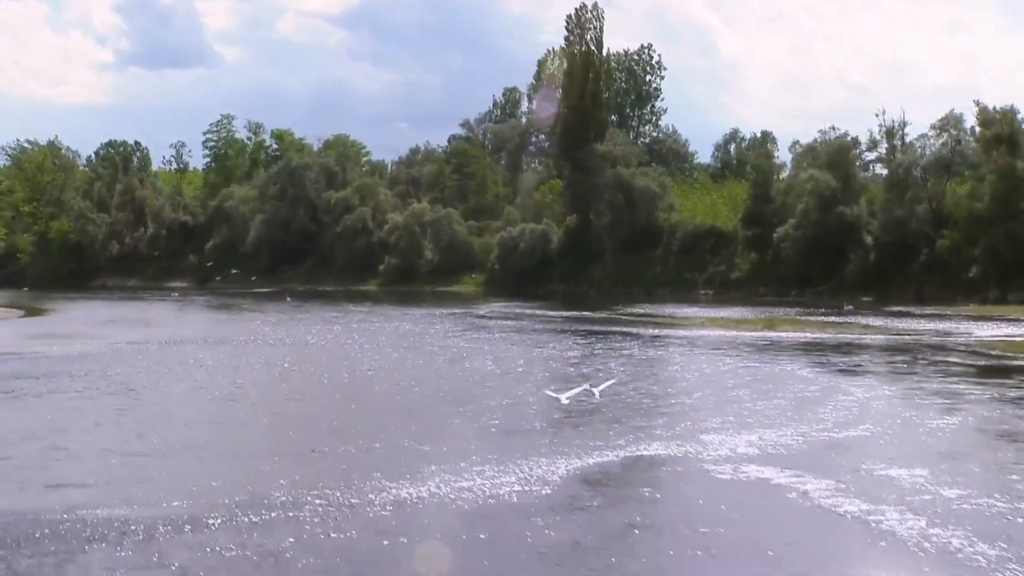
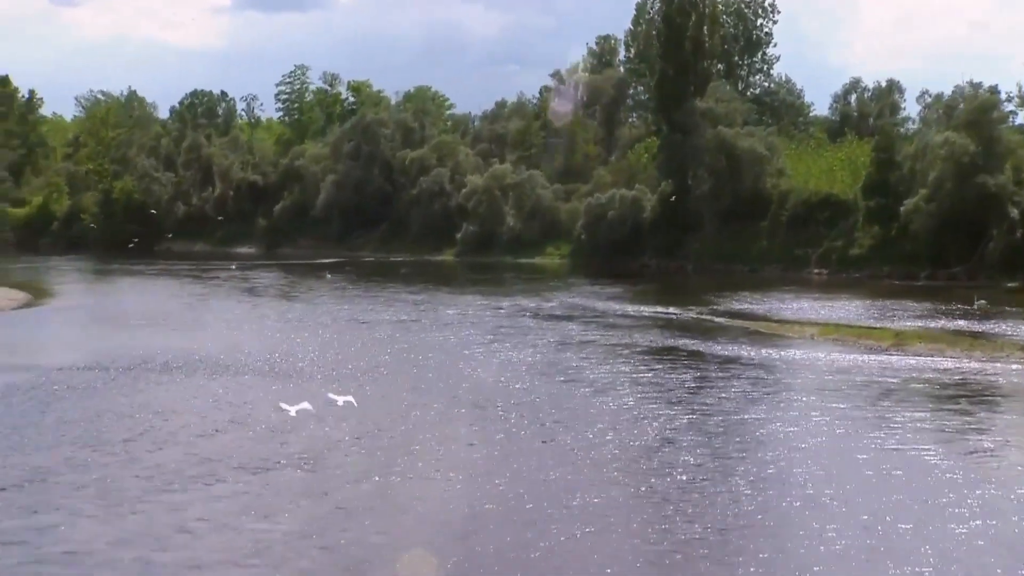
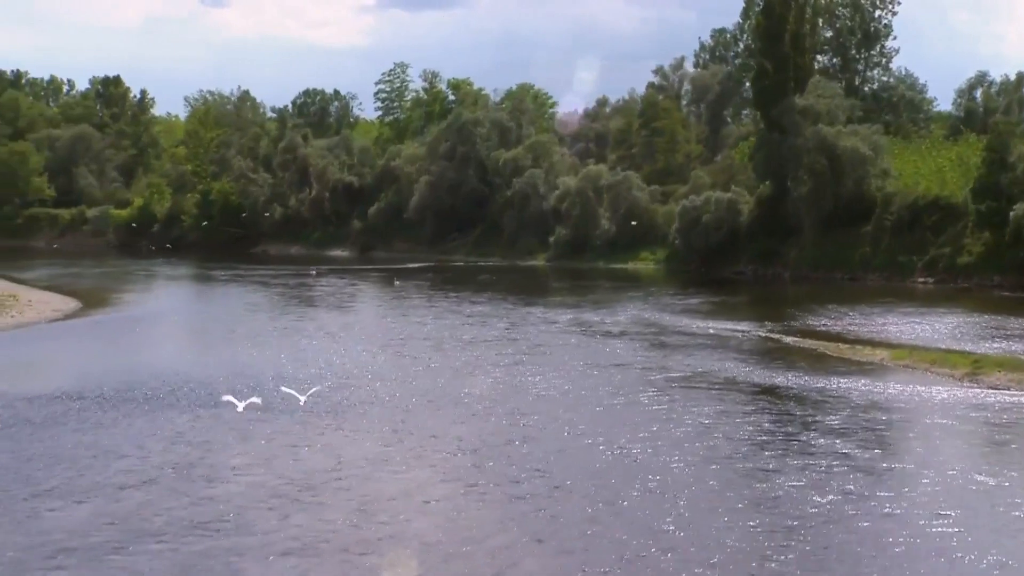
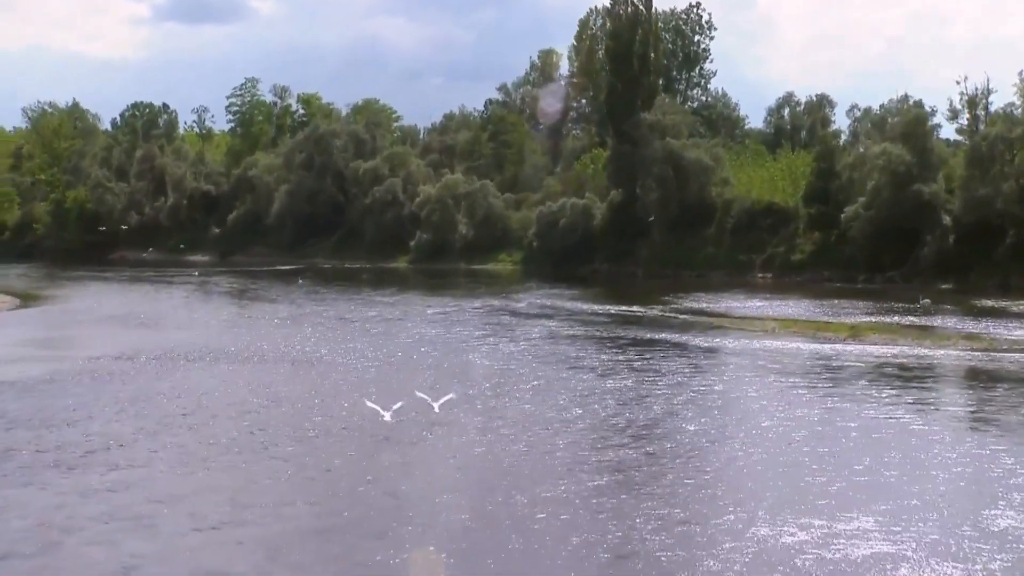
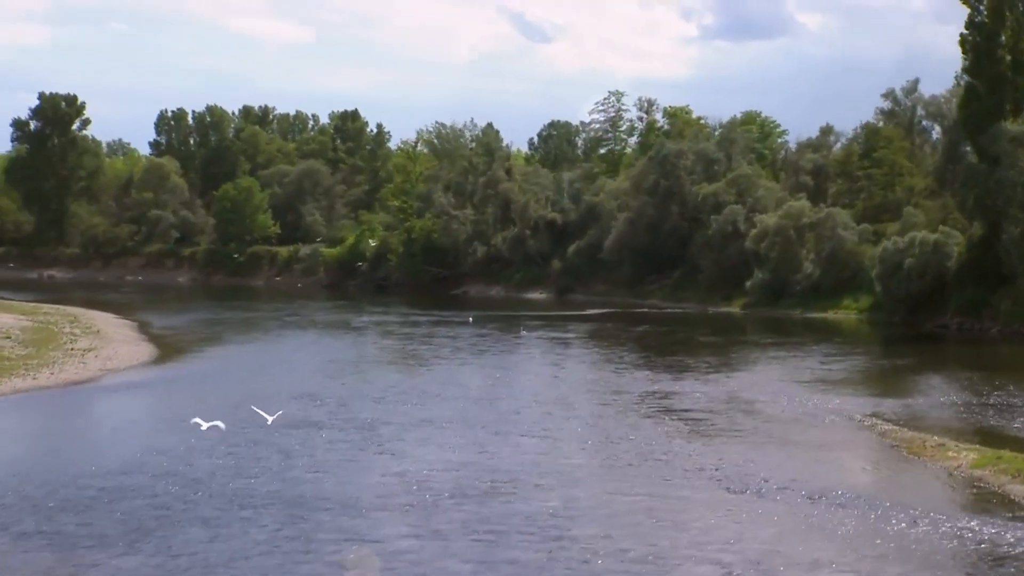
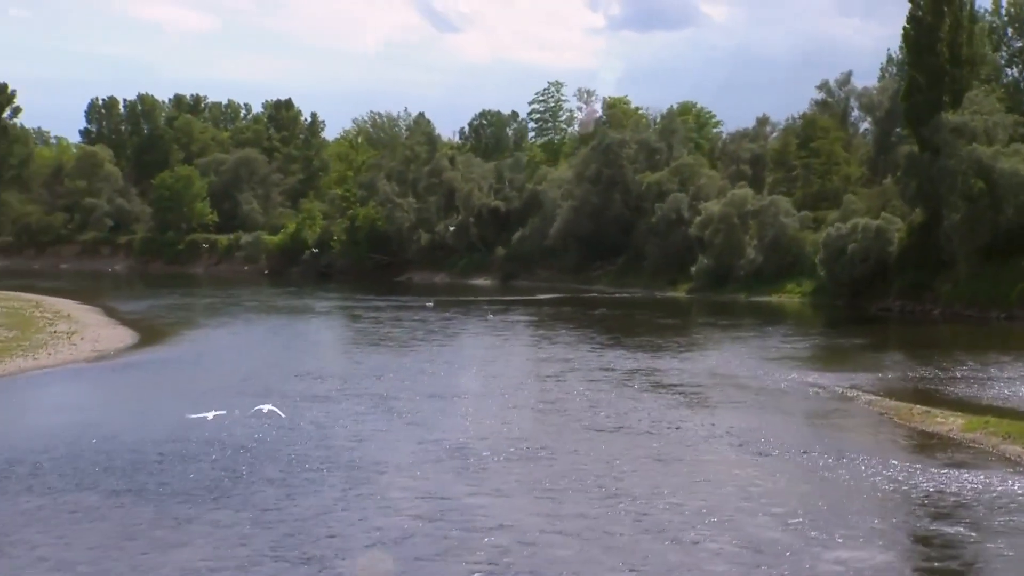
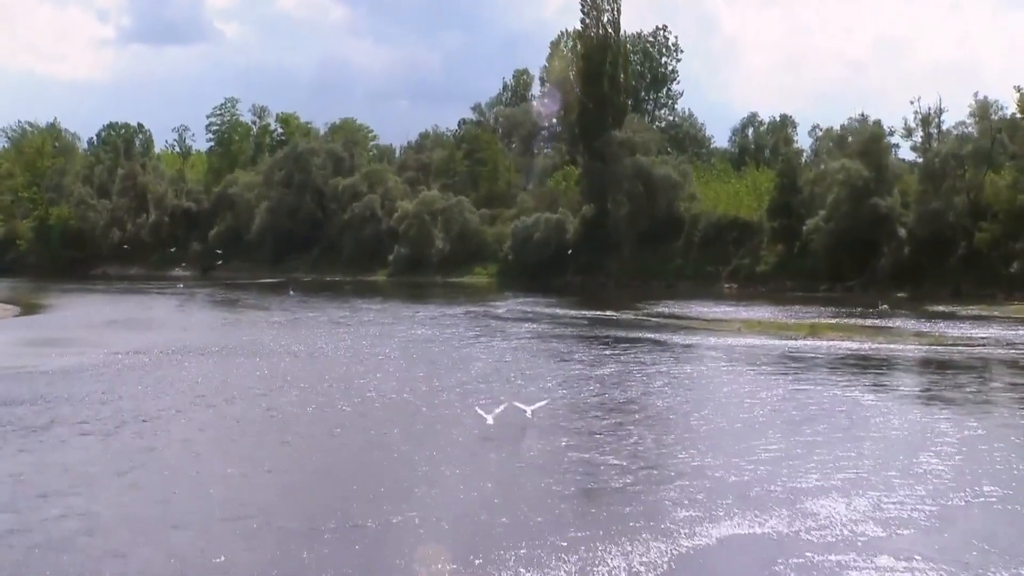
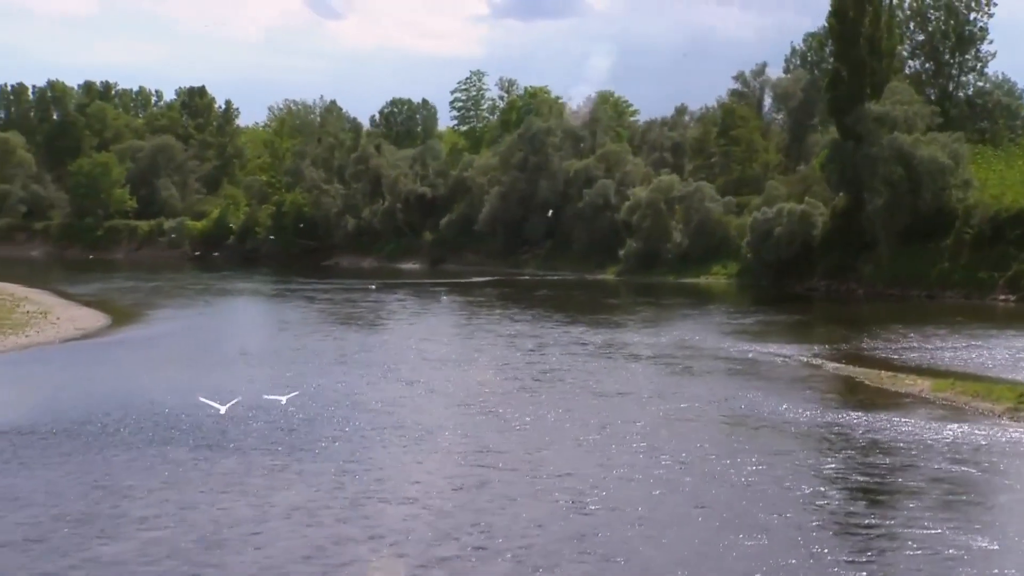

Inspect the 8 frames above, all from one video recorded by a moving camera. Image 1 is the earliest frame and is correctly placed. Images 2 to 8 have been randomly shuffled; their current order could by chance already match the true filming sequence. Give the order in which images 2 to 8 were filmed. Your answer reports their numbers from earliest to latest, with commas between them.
7, 4, 2, 3, 8, 6, 5
